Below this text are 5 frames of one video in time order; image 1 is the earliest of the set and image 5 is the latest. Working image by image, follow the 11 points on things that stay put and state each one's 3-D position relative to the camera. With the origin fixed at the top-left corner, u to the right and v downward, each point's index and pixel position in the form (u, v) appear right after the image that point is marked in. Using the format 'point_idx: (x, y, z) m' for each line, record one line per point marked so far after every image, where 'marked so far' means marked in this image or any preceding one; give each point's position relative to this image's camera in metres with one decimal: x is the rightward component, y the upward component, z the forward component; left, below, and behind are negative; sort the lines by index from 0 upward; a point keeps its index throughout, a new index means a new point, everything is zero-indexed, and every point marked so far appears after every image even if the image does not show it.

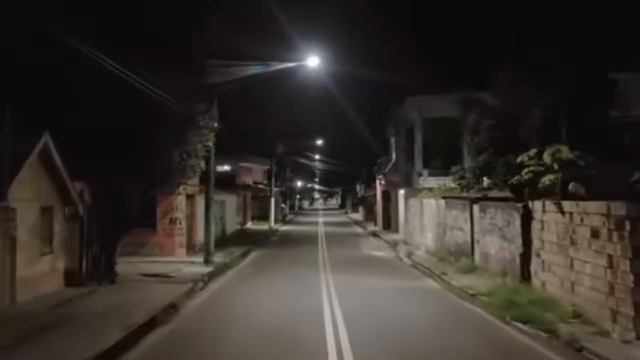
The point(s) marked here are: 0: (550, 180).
0: (+4.9, 0.0, +16.4) m
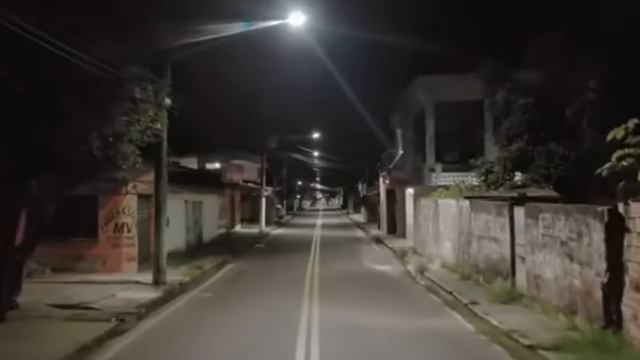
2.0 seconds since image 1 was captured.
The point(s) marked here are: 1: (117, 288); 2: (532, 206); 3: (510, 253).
0: (+4.5, +0.2, +9.8) m
1: (-5.1, -2.7, +19.4) m
2: (+4.3, -0.5, +15.5) m
3: (+4.3, -1.6, +17.2) m
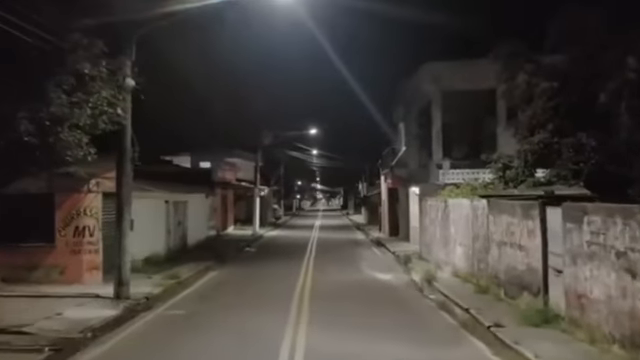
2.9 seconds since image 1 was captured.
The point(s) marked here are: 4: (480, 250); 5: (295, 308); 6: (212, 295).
0: (+4.2, +0.3, +6.7) m
1: (-5.3, -2.6, +16.3) m
2: (+4.1, -0.4, +12.4) m
3: (+4.1, -1.5, +14.1) m
4: (+3.9, -1.7, +18.7) m
5: (-0.6, -2.8, +17.0) m
6: (-2.7, -2.9, +19.2) m
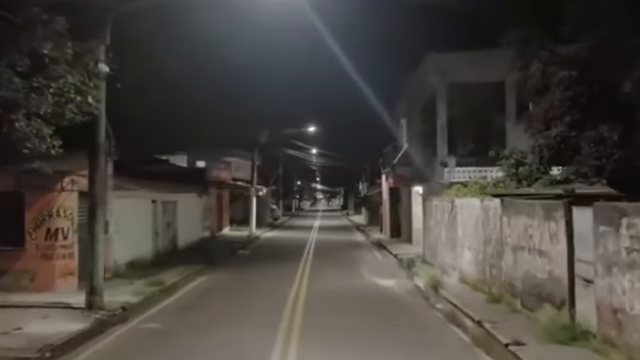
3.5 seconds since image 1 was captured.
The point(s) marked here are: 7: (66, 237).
0: (+4.1, +0.3, +4.9) m
1: (-5.4, -2.6, +14.5) m
2: (+4.0, -0.4, +10.6) m
3: (+3.9, -1.5, +12.3) m
4: (+3.8, -1.6, +17.0) m
5: (-0.7, -2.8, +15.2) m
6: (-2.8, -2.8, +17.4) m
7: (-6.0, -1.3, +18.1) m
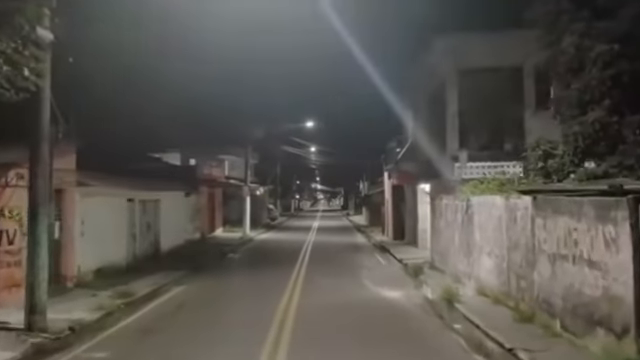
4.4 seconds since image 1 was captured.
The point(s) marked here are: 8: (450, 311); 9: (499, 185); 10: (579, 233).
0: (+4.0, +0.4, +2.0) m
1: (-5.6, -2.5, +11.7) m
2: (+3.8, -0.2, +7.7) m
3: (+3.8, -1.3, +9.4) m
4: (+3.7, -1.5, +14.1) m
5: (-0.8, -2.6, +12.3) m
6: (-2.9, -2.7, +14.5) m
7: (-6.1, -1.2, +15.2) m
8: (+2.6, -2.6, +15.7) m
9: (+4.2, -0.1, +17.7) m
10: (+3.7, -0.8, +11.0) m
